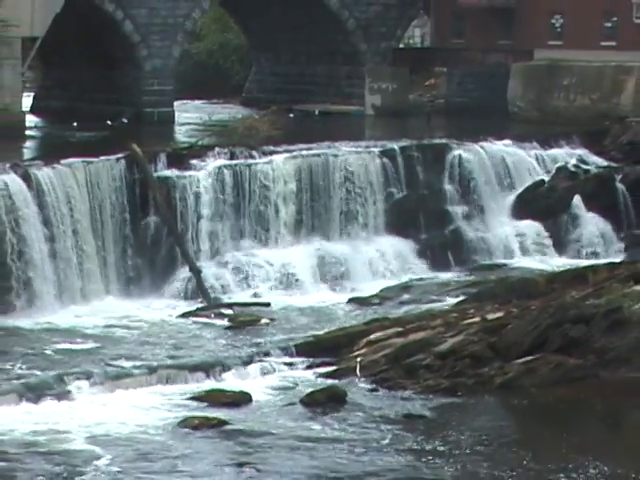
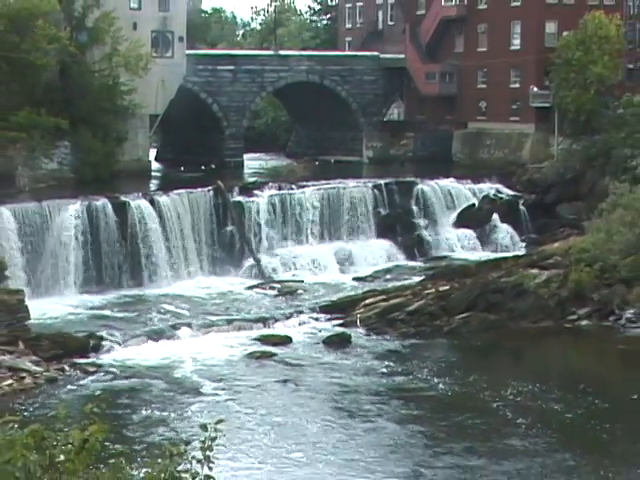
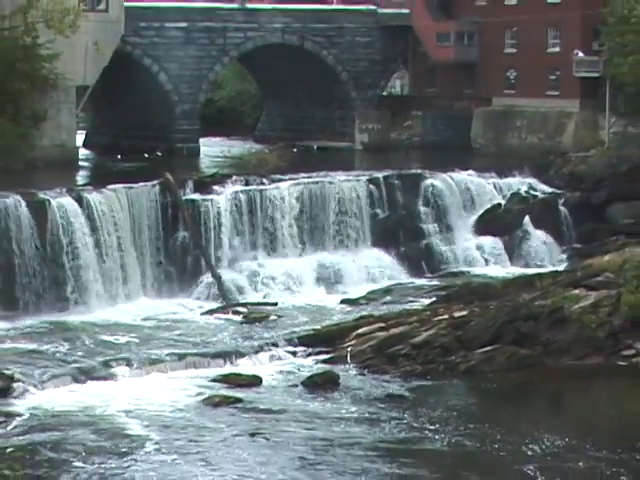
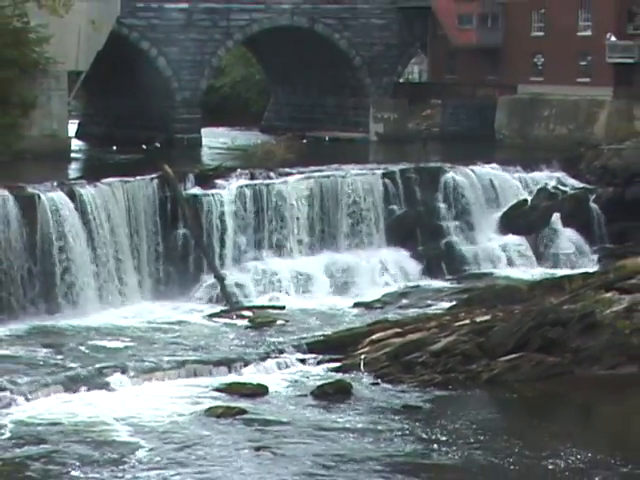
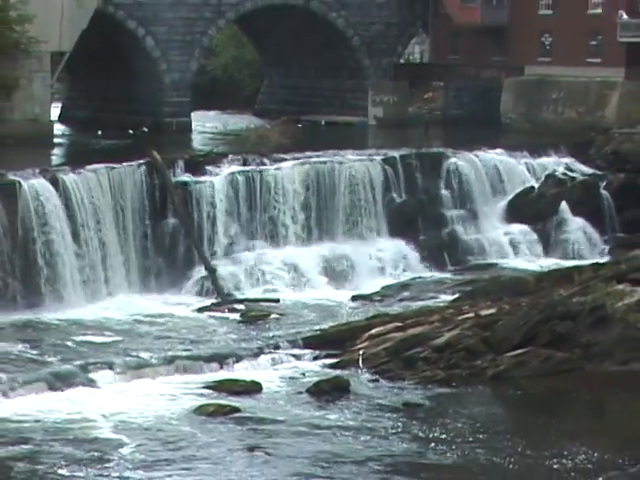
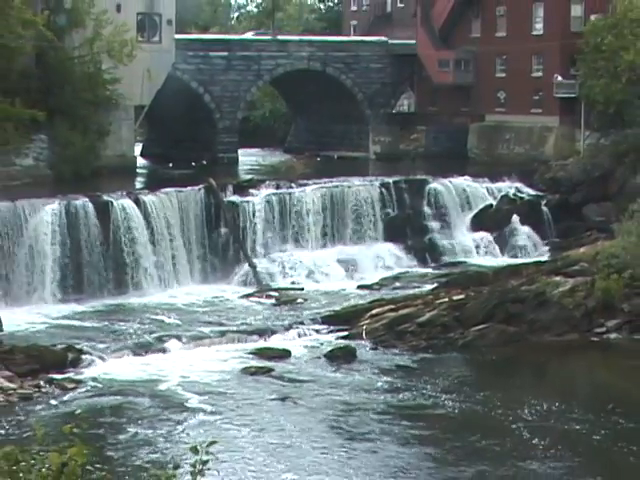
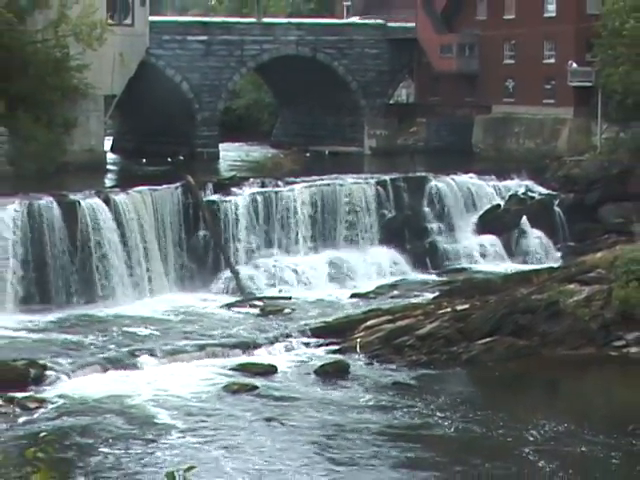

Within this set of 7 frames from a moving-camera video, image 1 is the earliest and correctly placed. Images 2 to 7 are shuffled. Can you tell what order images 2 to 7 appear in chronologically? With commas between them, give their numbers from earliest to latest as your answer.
5, 4, 3, 7, 6, 2
